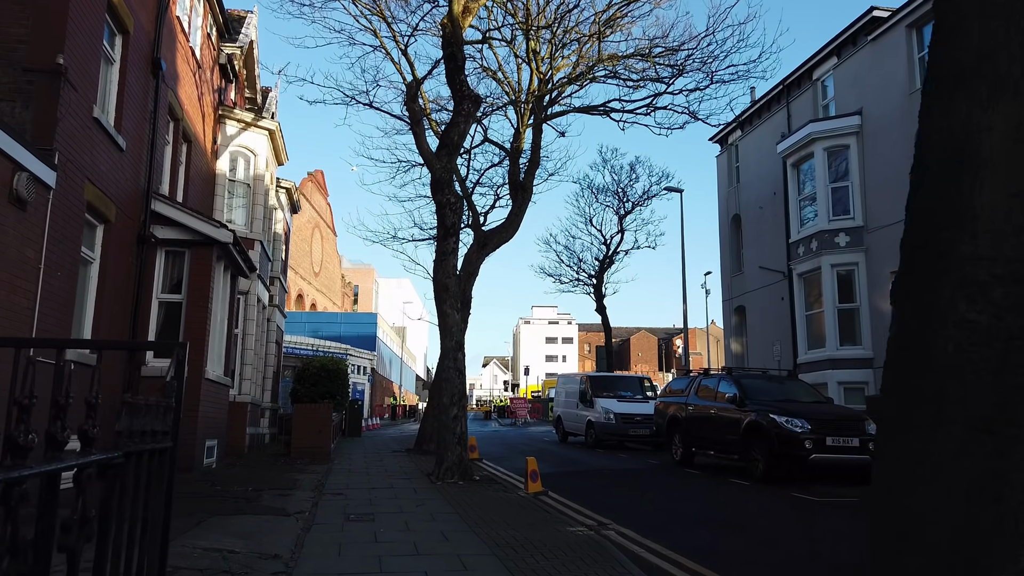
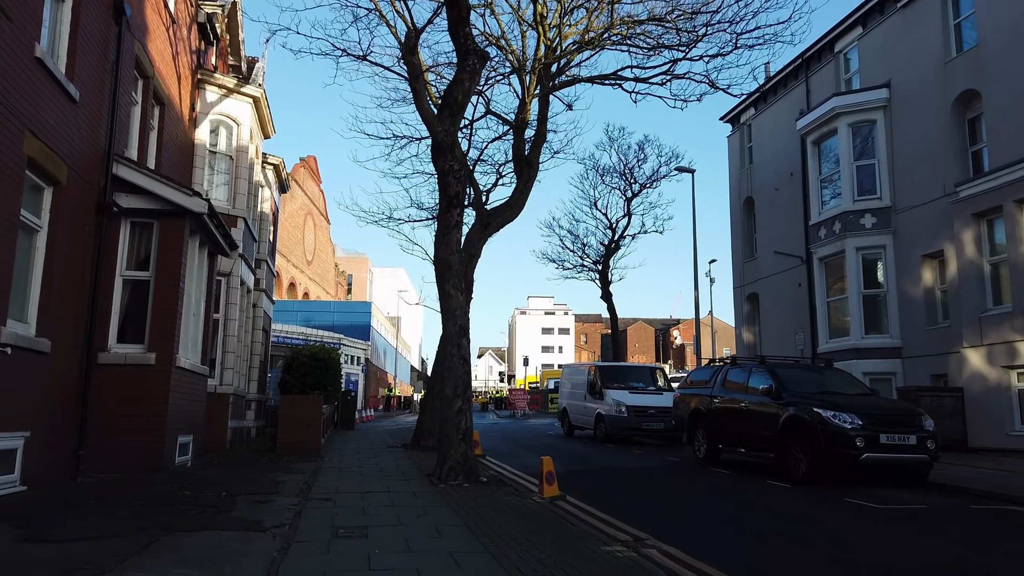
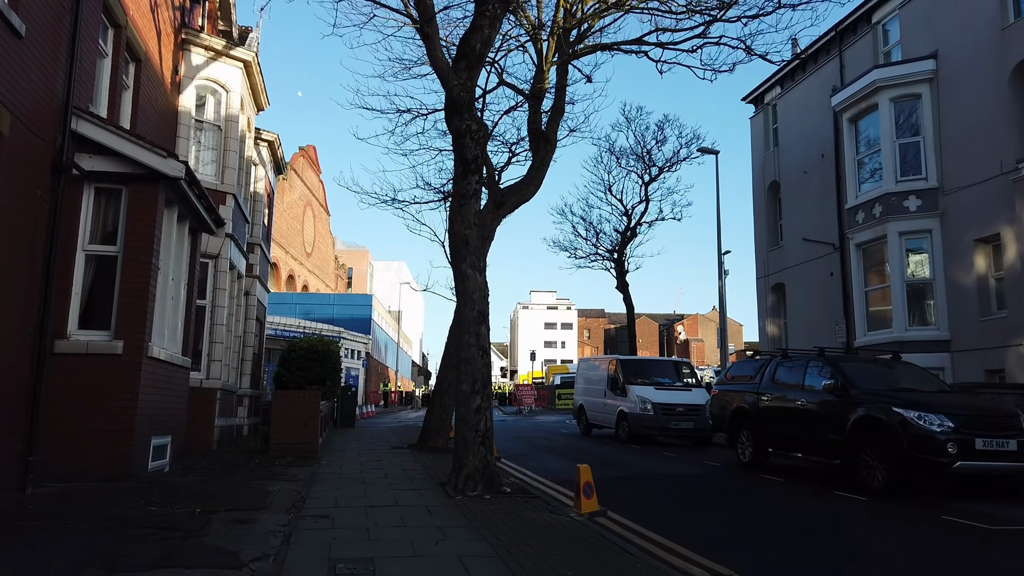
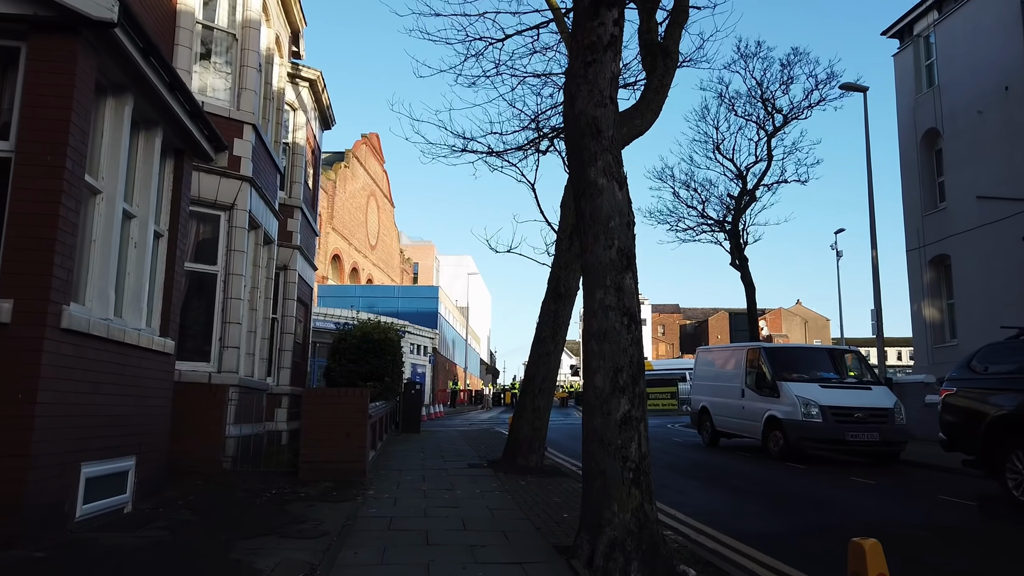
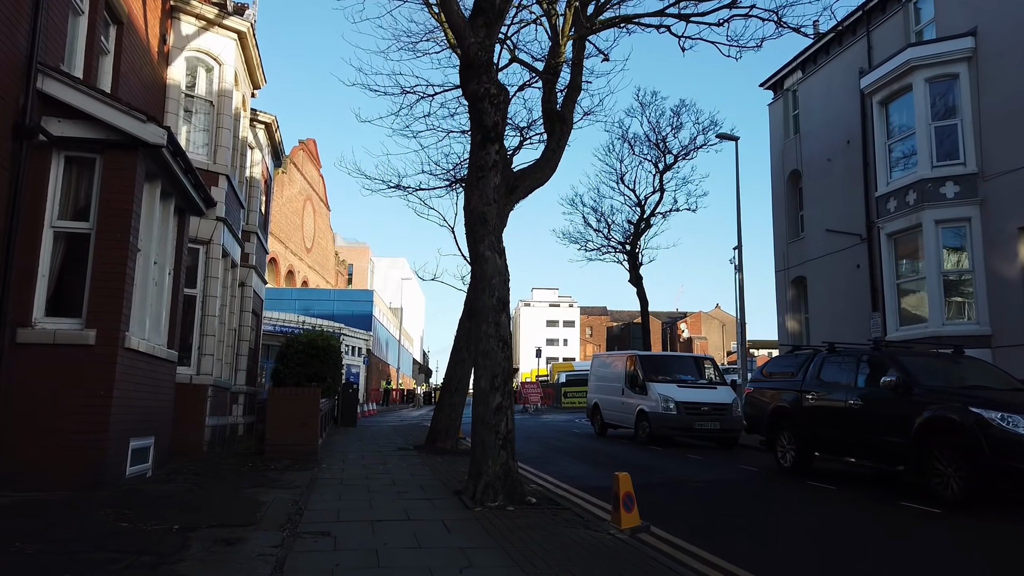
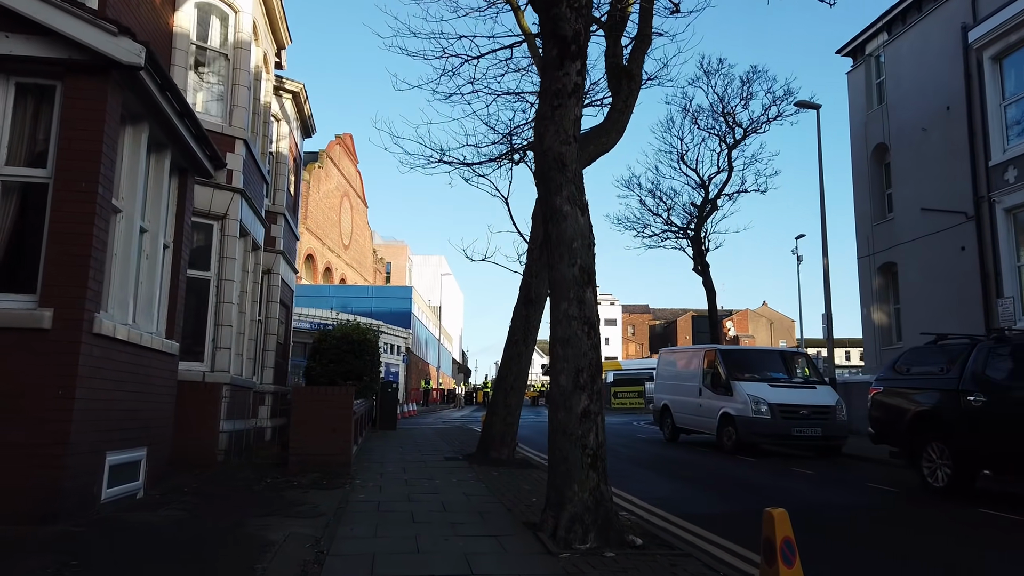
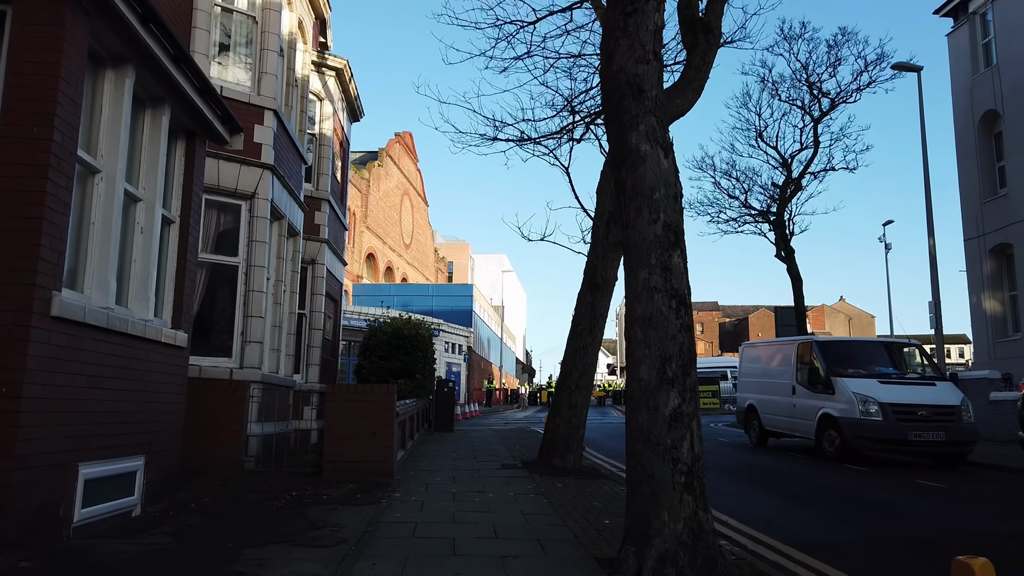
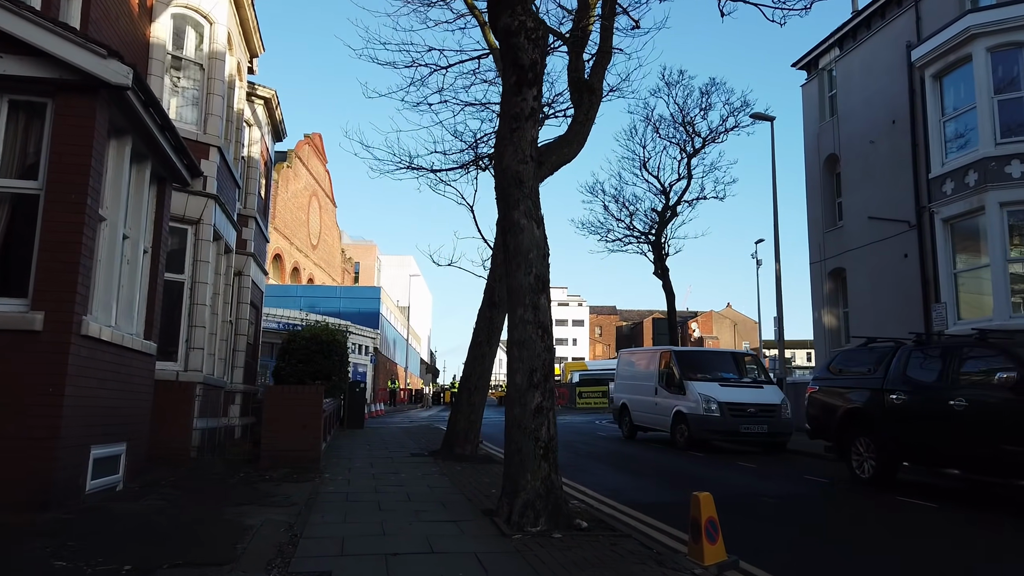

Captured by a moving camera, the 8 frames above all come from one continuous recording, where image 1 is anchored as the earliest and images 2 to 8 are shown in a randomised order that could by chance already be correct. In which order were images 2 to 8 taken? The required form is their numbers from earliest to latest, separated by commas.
2, 3, 5, 8, 6, 4, 7
